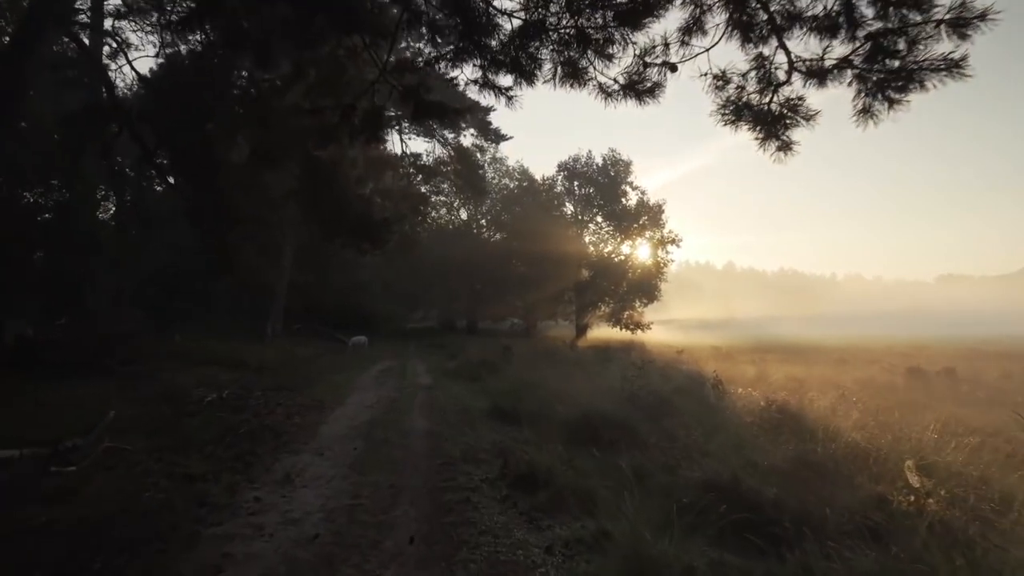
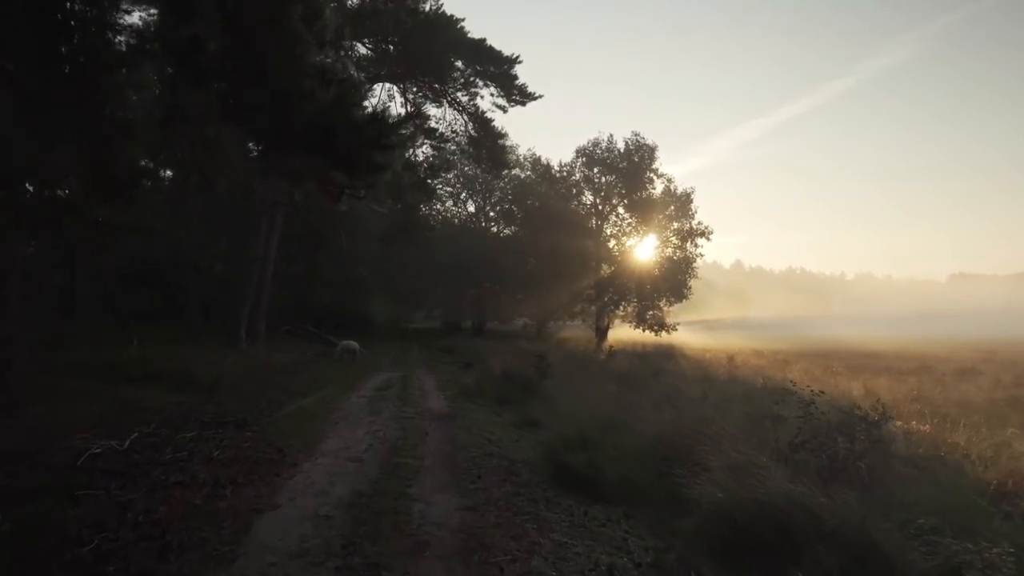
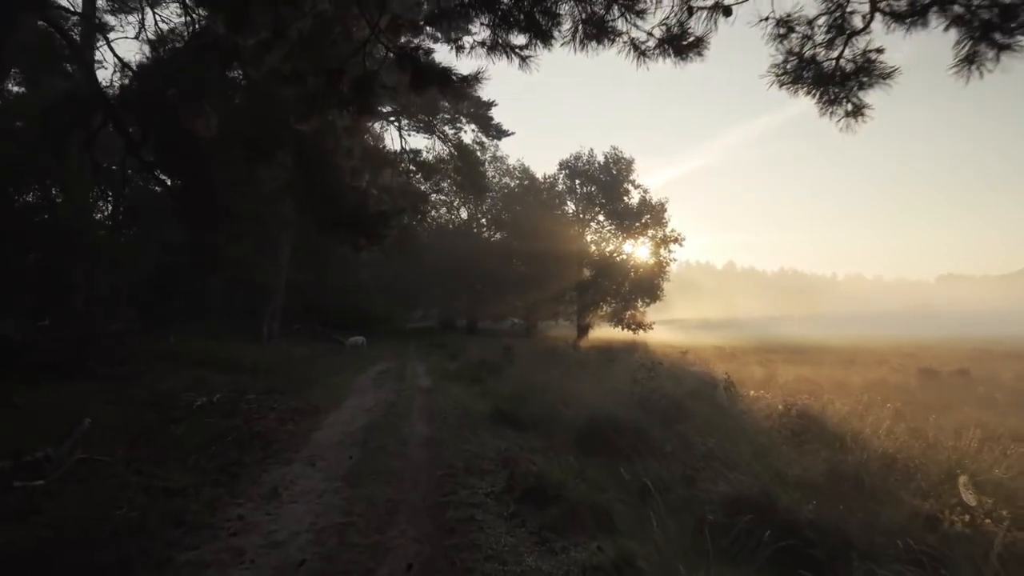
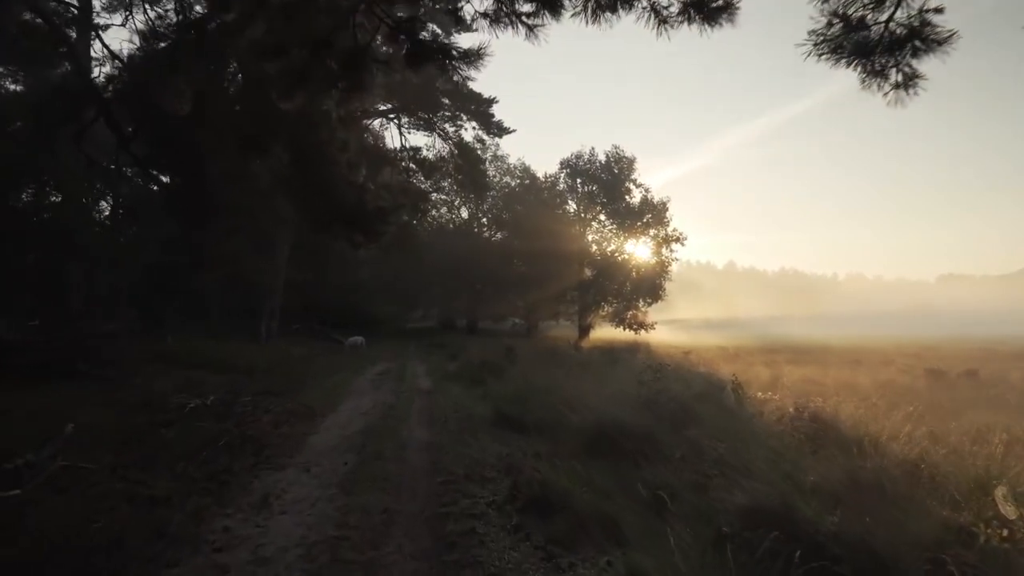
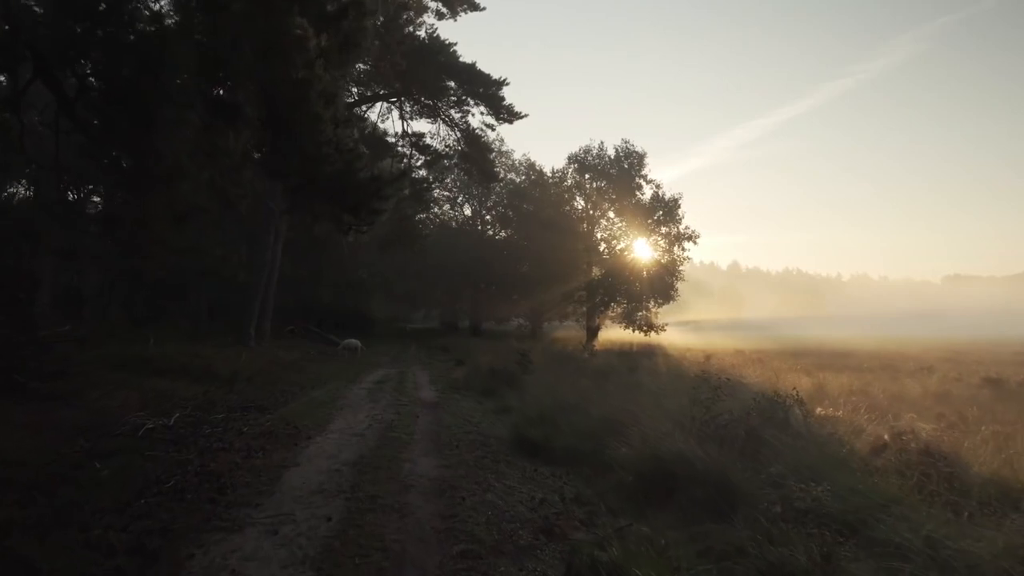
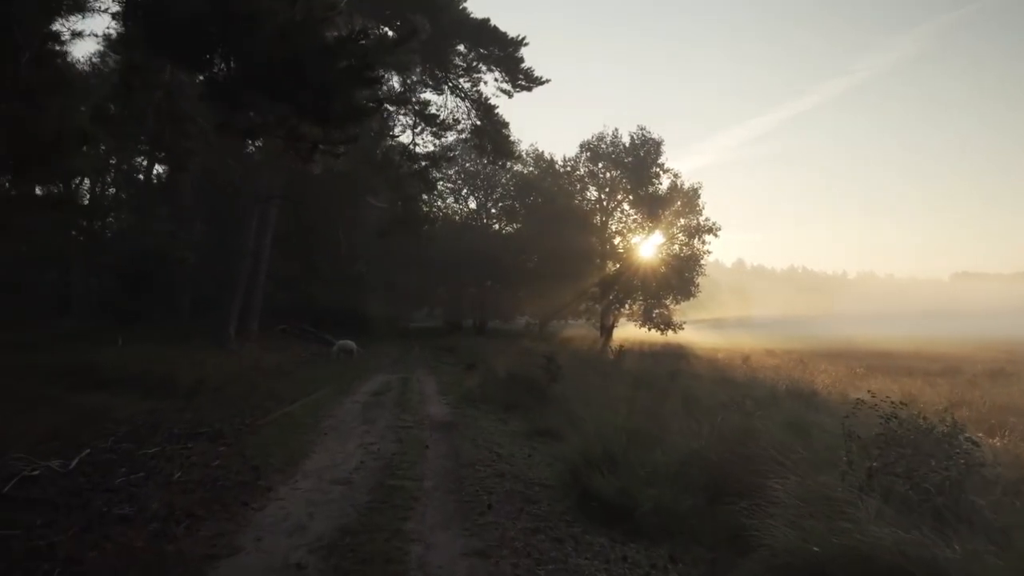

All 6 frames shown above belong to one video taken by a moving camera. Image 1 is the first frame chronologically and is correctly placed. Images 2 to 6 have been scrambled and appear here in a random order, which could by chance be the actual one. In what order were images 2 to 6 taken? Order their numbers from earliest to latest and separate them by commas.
3, 4, 5, 2, 6
